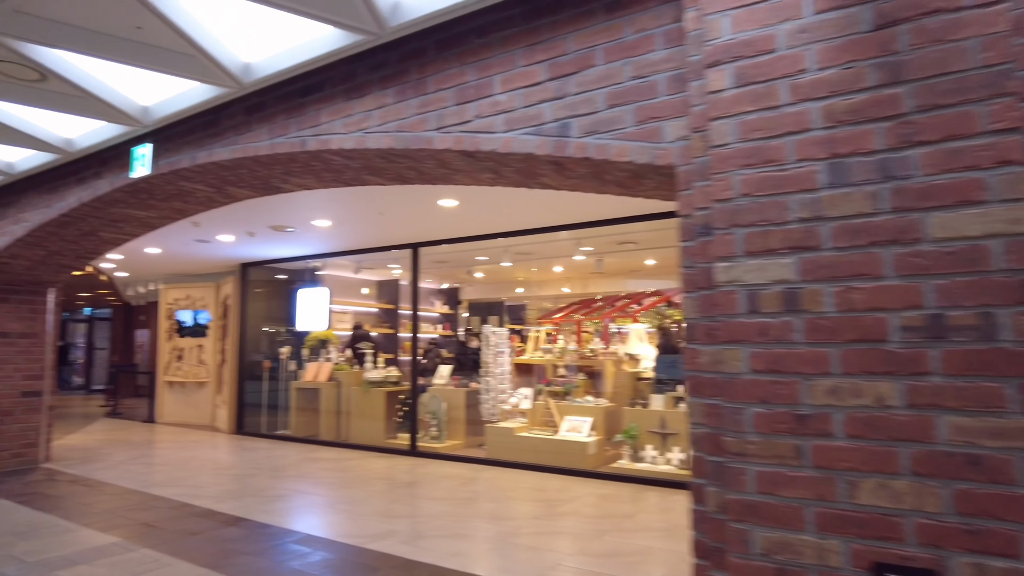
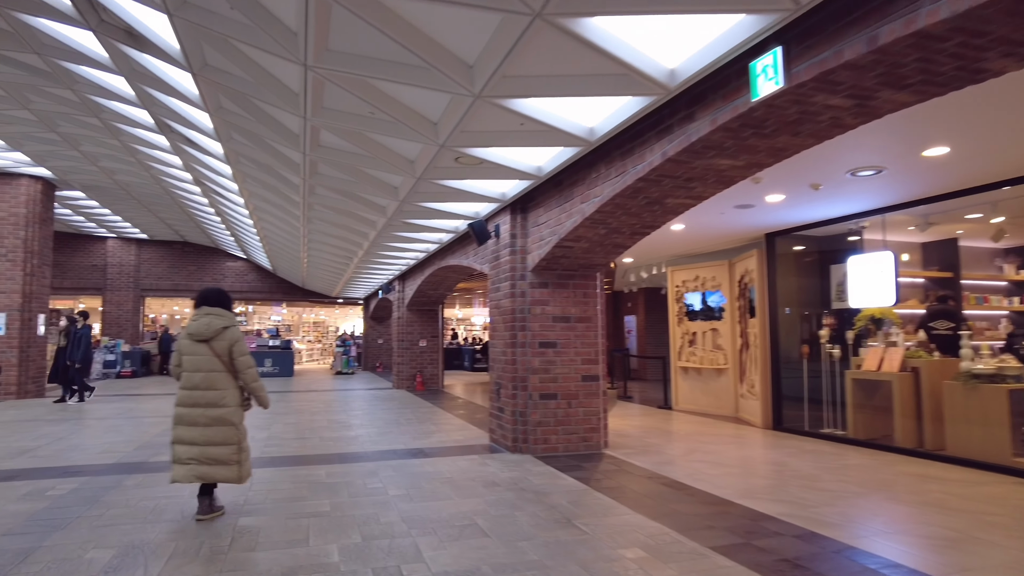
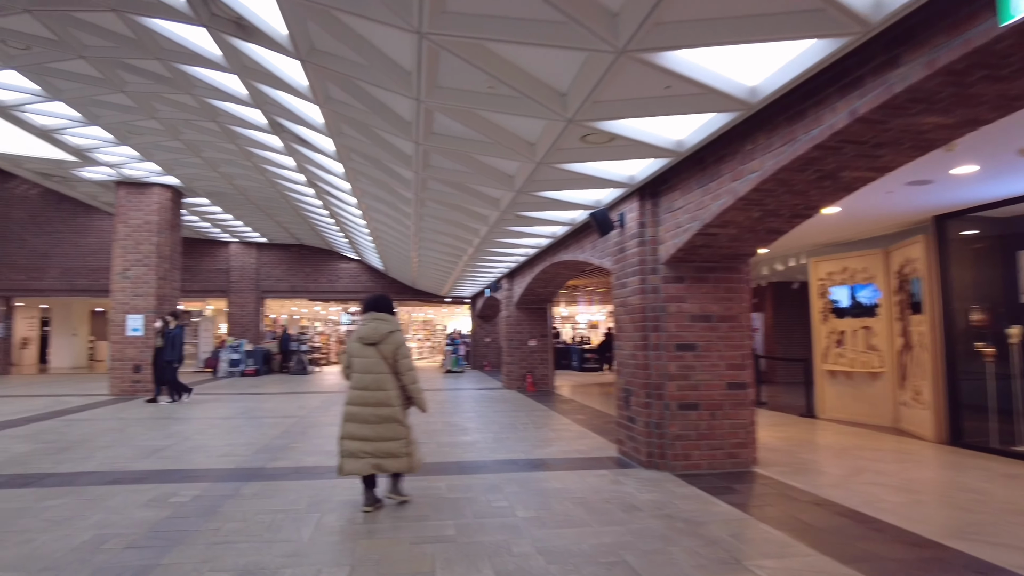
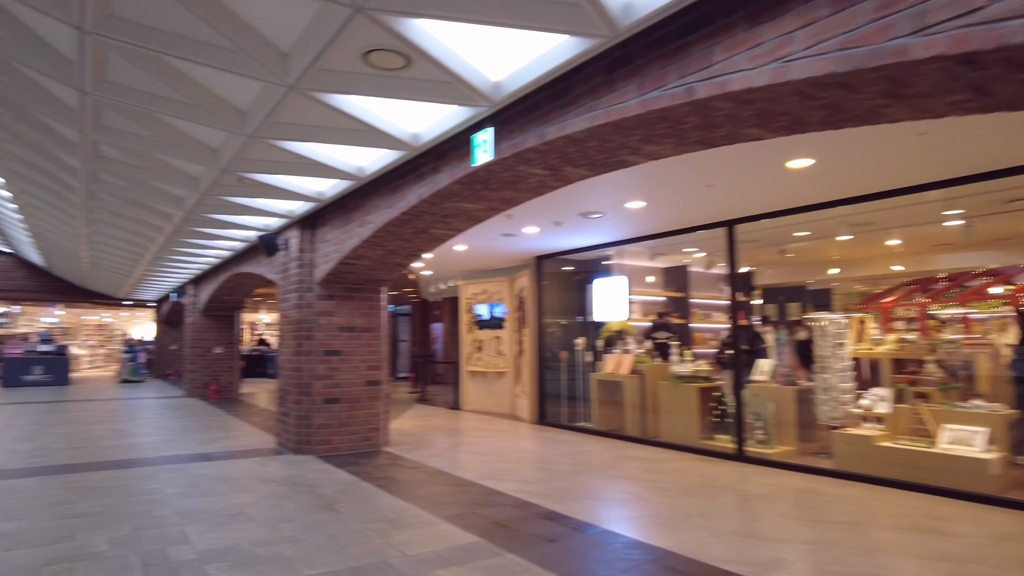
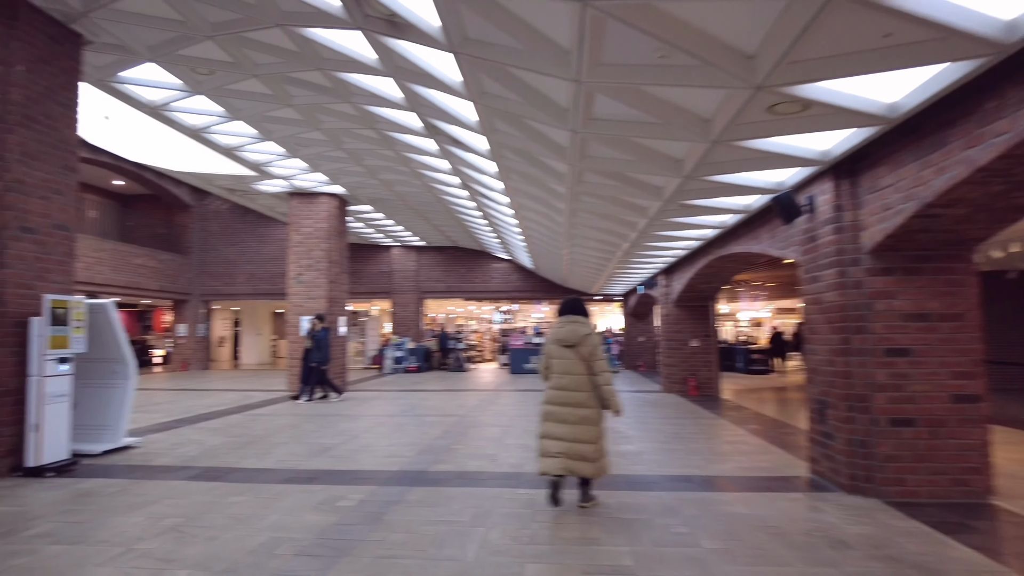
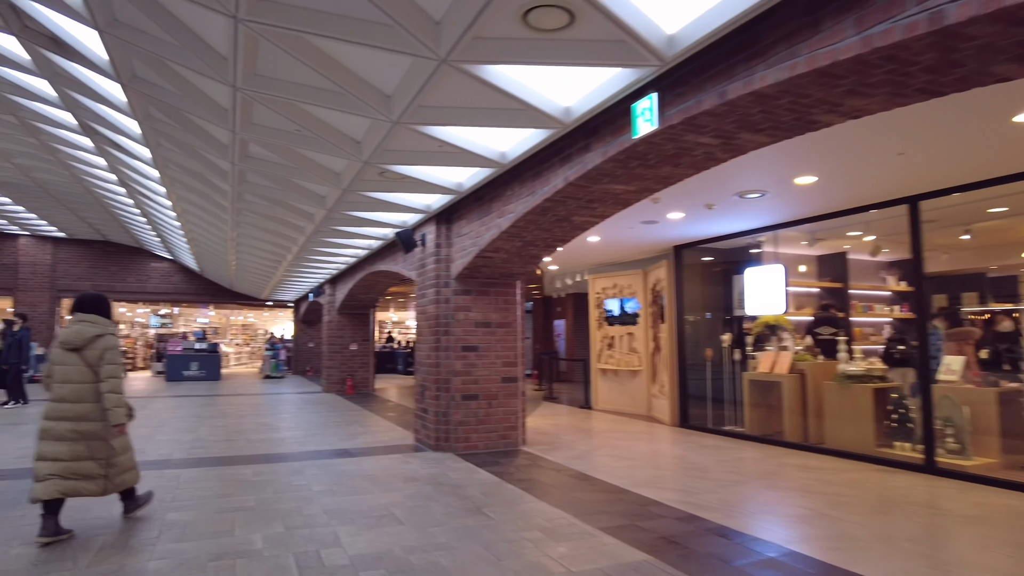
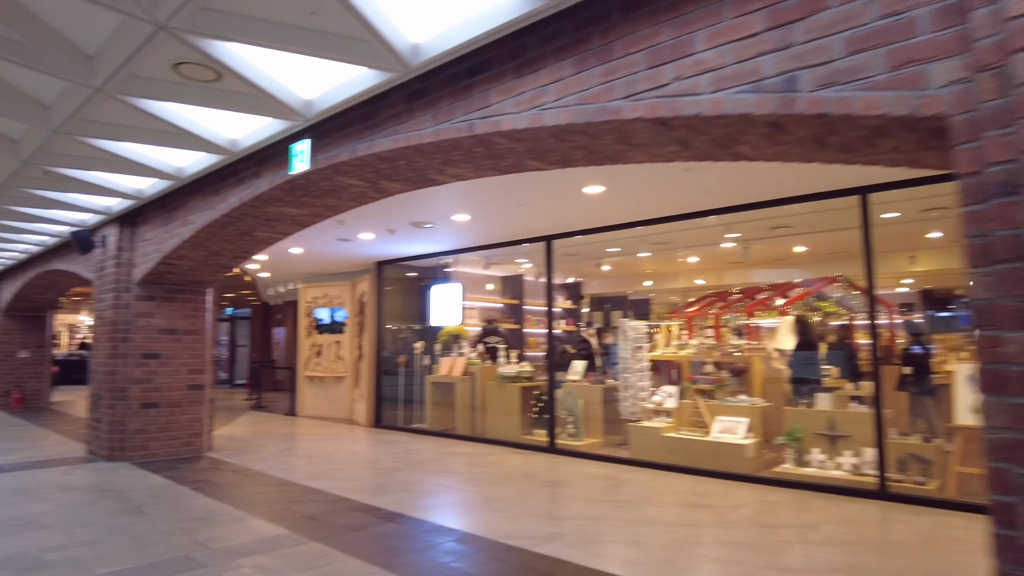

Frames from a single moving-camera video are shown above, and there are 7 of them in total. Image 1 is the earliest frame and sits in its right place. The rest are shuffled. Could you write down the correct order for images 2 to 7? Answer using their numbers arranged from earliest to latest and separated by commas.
7, 4, 6, 2, 3, 5
